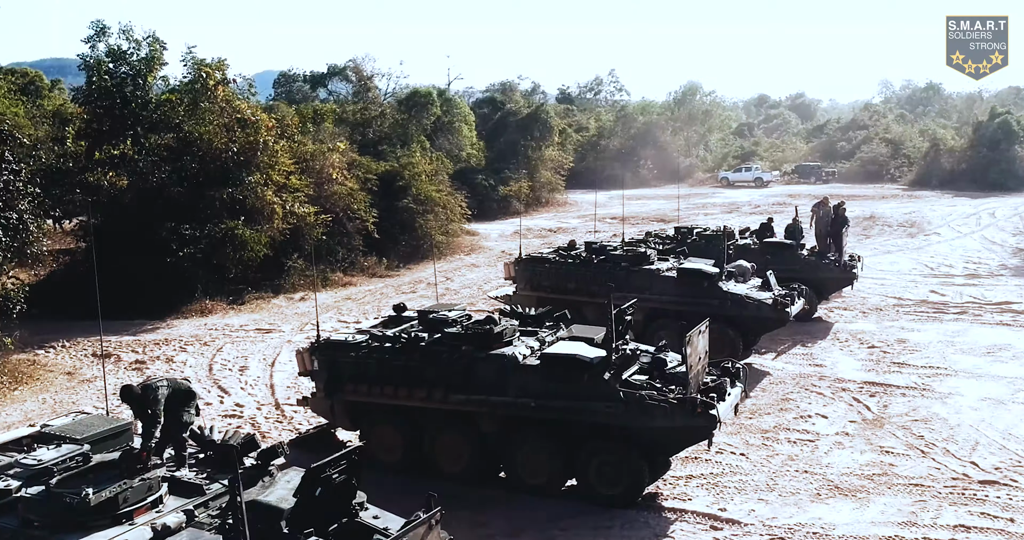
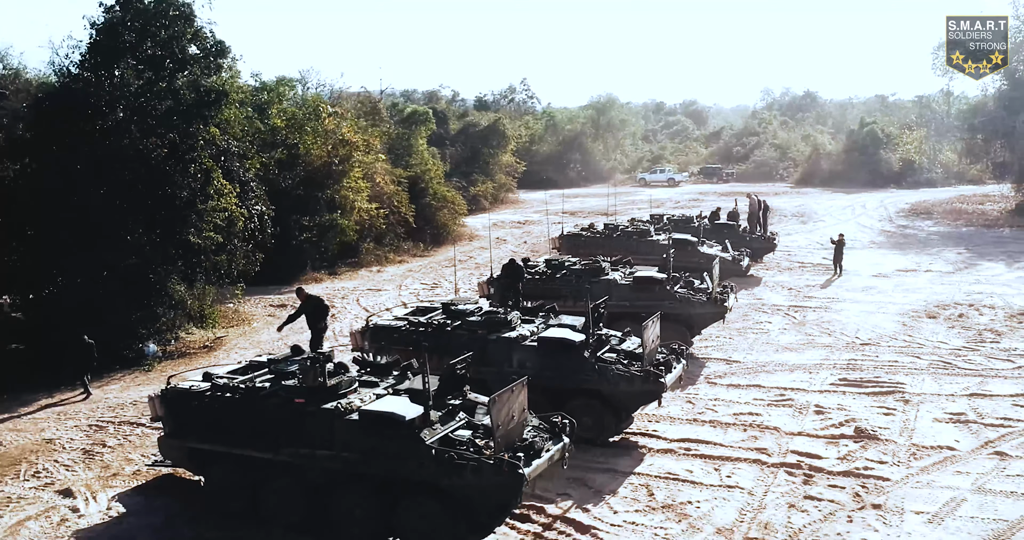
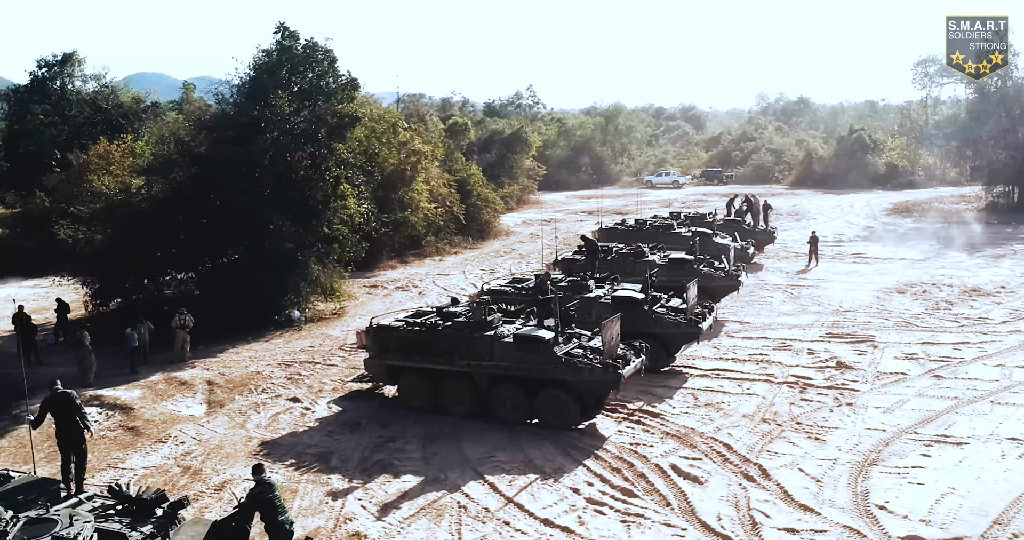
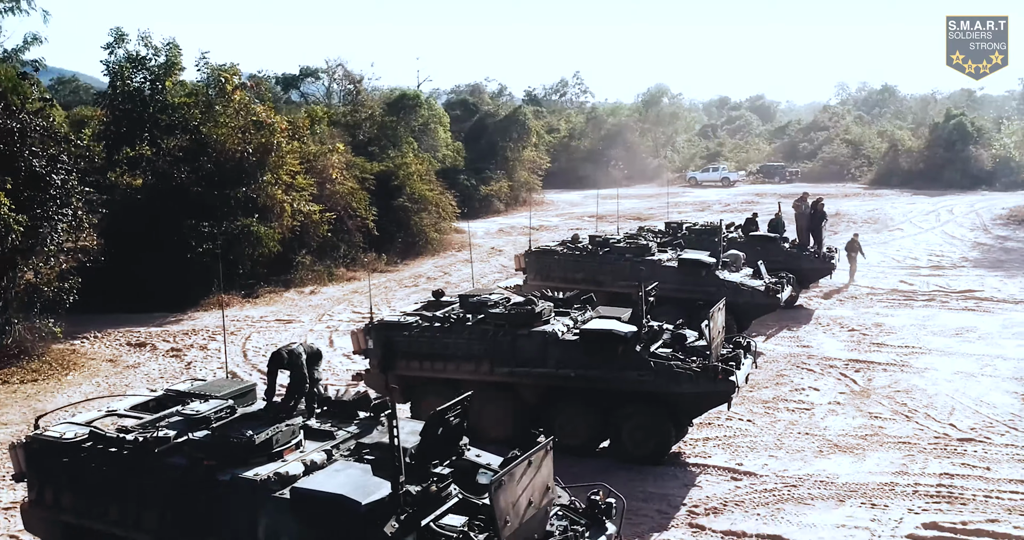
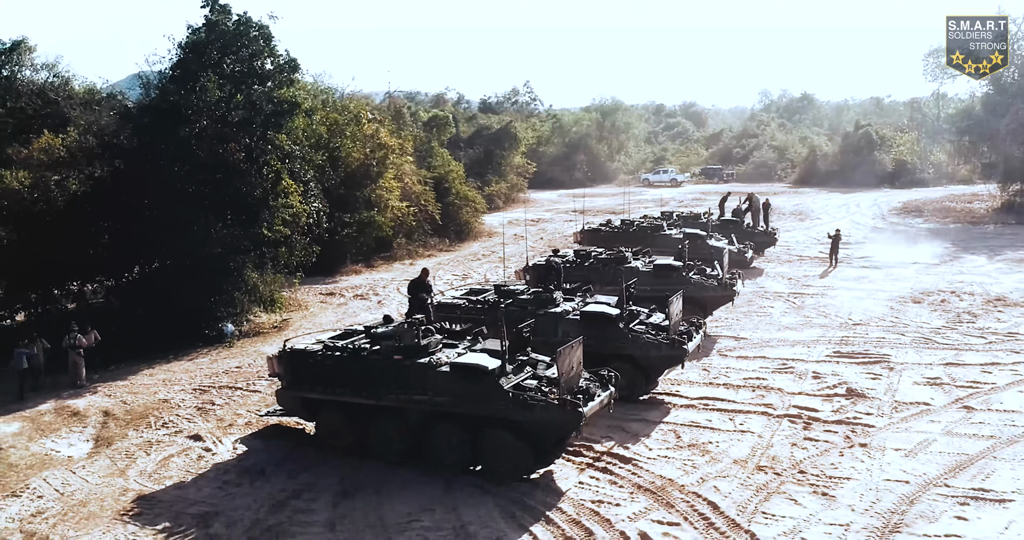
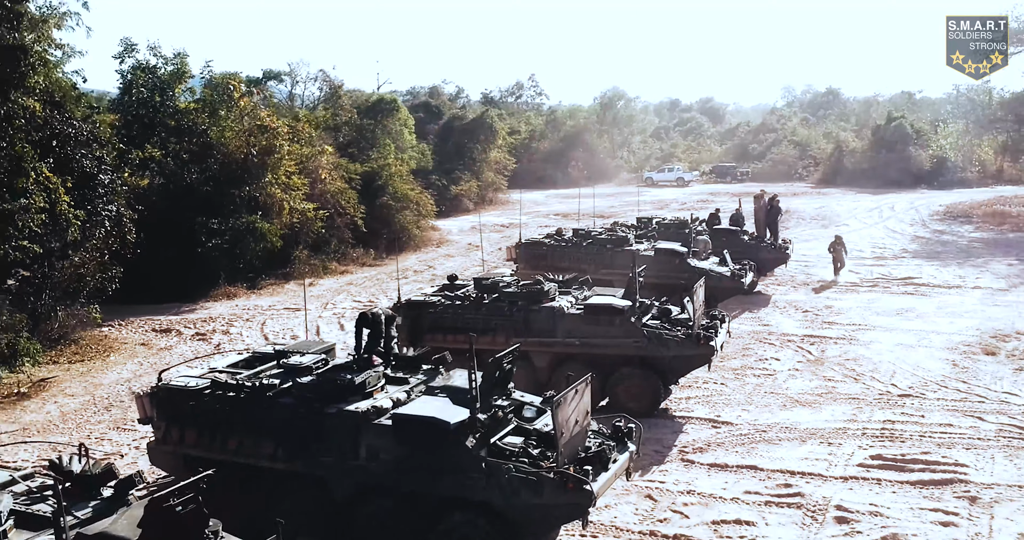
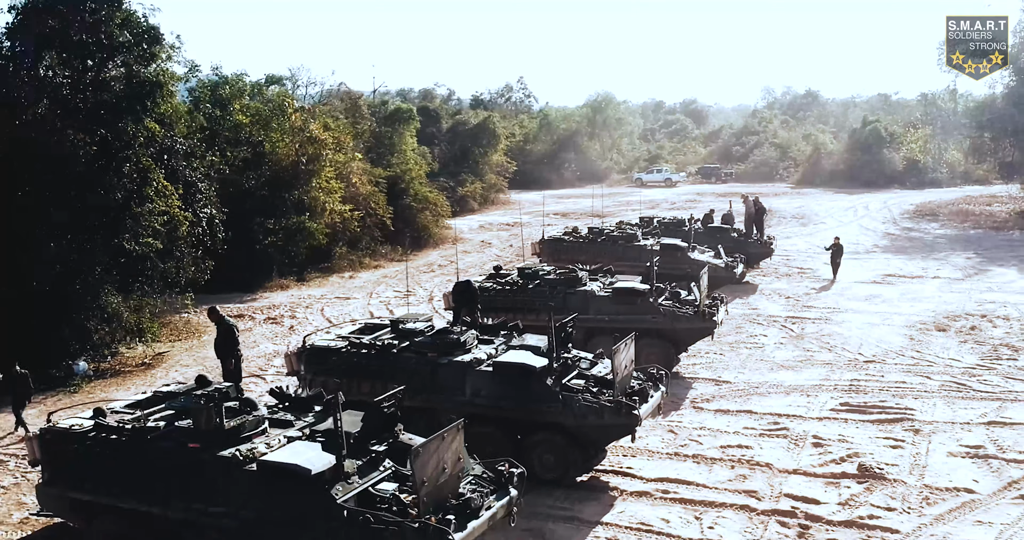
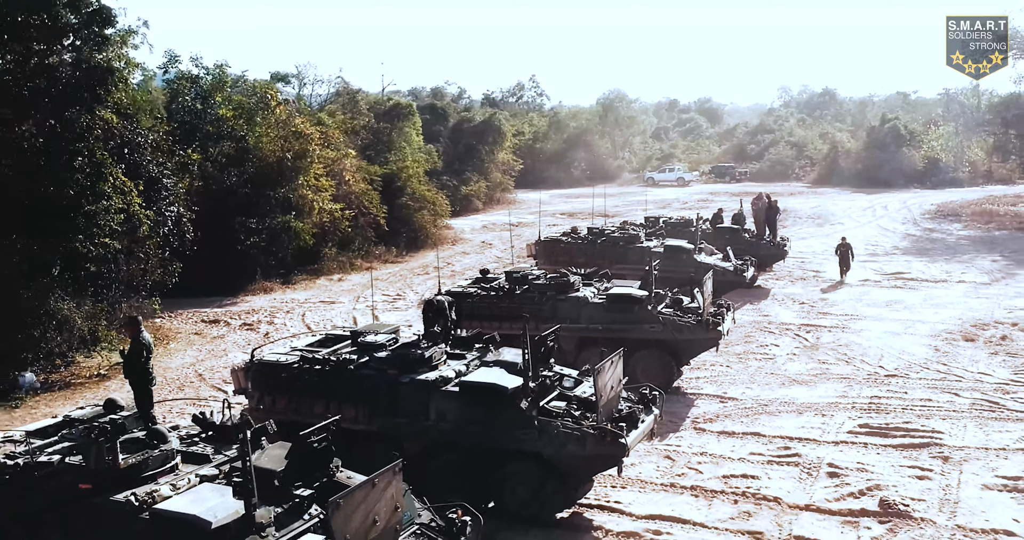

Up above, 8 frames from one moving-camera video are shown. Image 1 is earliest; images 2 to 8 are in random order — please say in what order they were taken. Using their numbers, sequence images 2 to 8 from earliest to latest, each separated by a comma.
4, 6, 8, 7, 2, 5, 3
